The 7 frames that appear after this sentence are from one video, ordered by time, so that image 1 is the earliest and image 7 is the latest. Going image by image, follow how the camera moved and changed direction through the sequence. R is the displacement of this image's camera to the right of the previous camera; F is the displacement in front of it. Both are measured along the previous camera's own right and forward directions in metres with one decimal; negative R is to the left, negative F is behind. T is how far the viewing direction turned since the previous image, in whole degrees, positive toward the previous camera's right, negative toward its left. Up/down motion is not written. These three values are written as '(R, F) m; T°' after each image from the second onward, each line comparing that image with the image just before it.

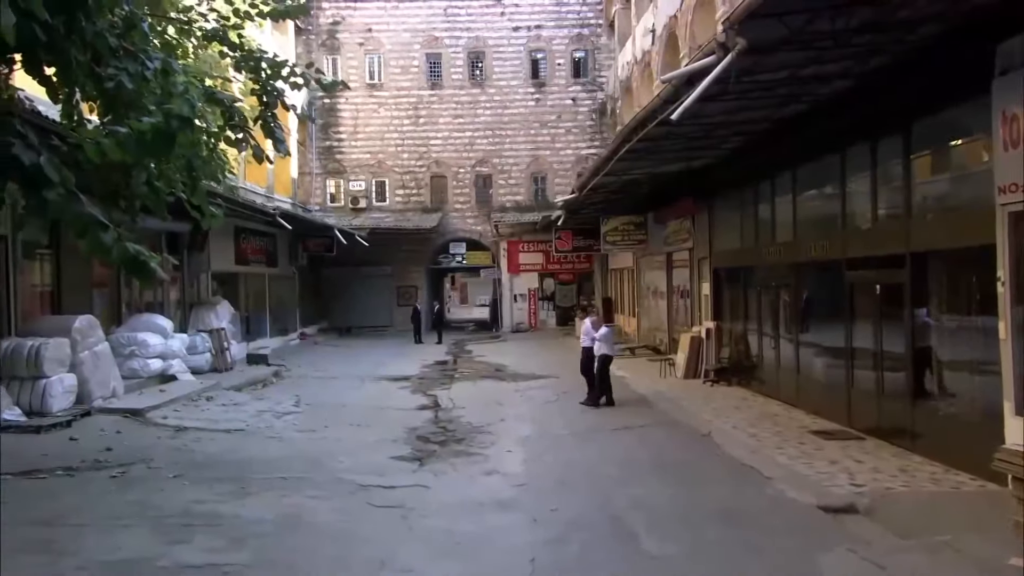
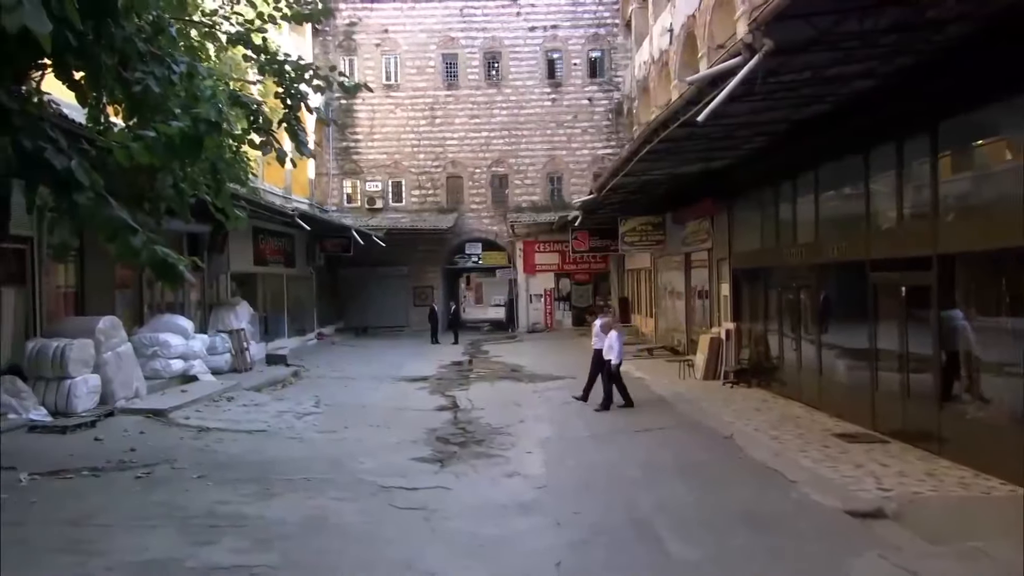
(-0.1, 0.0) m; -1°
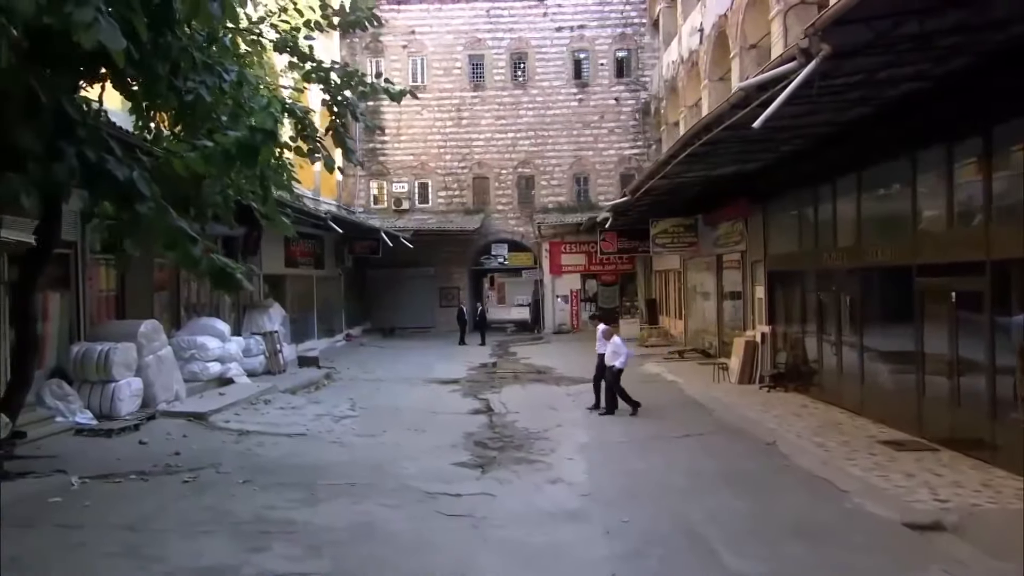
(-0.3, 0.0) m; -1°
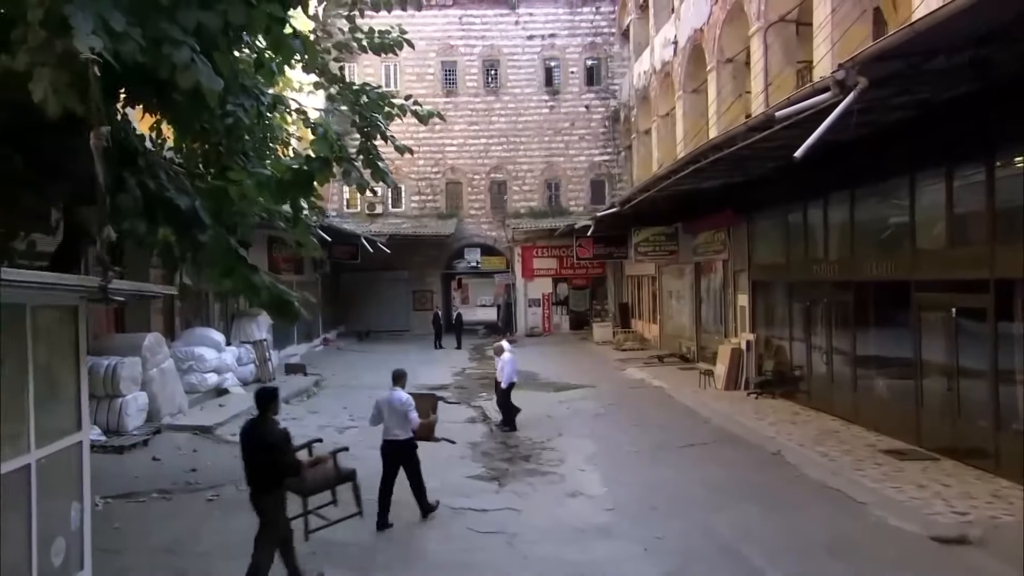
(-1.0, -0.2) m; +5°
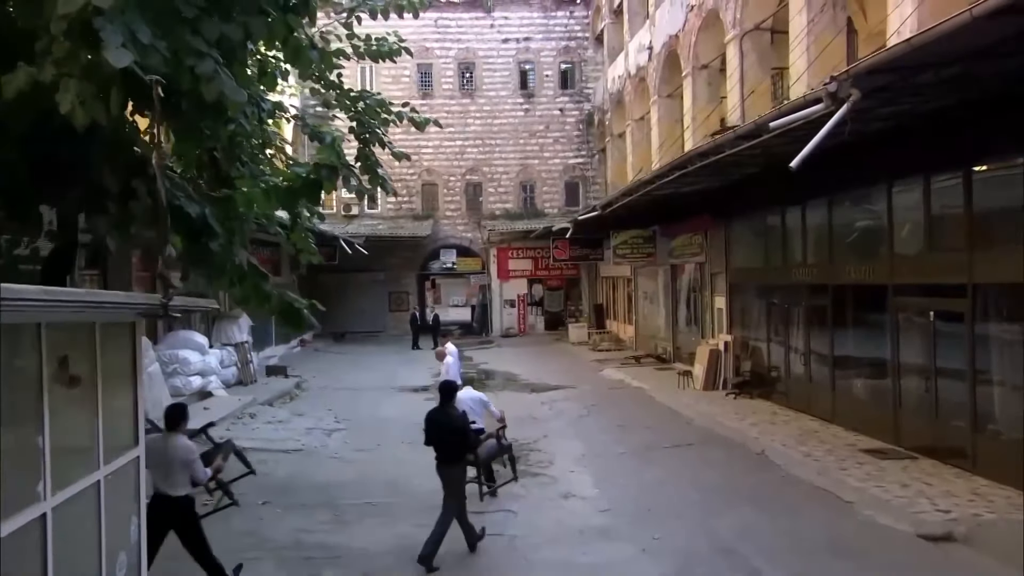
(-0.4, -0.1) m; +3°
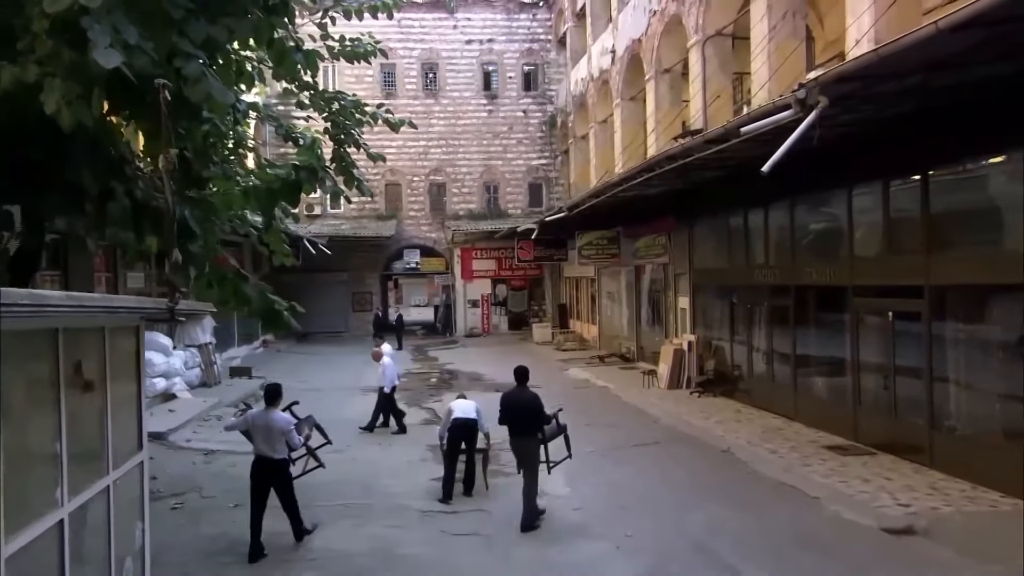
(-0.2, -0.1) m; +3°
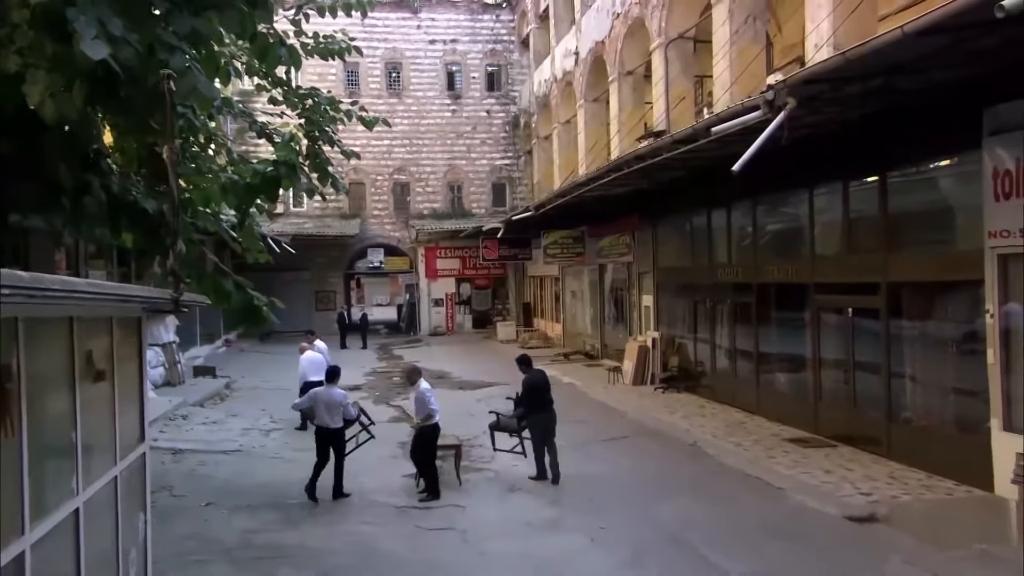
(-0.2, -0.1) m; +3°
